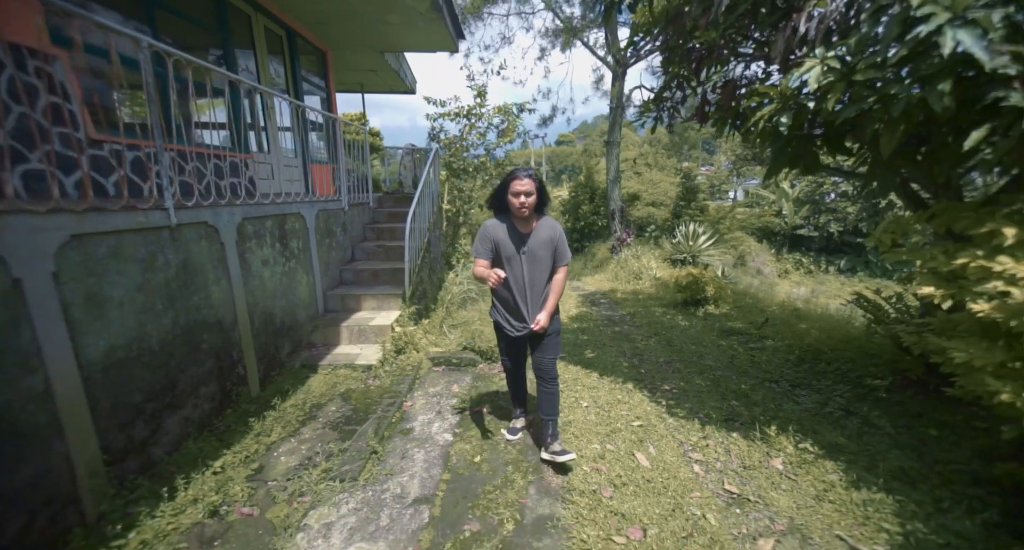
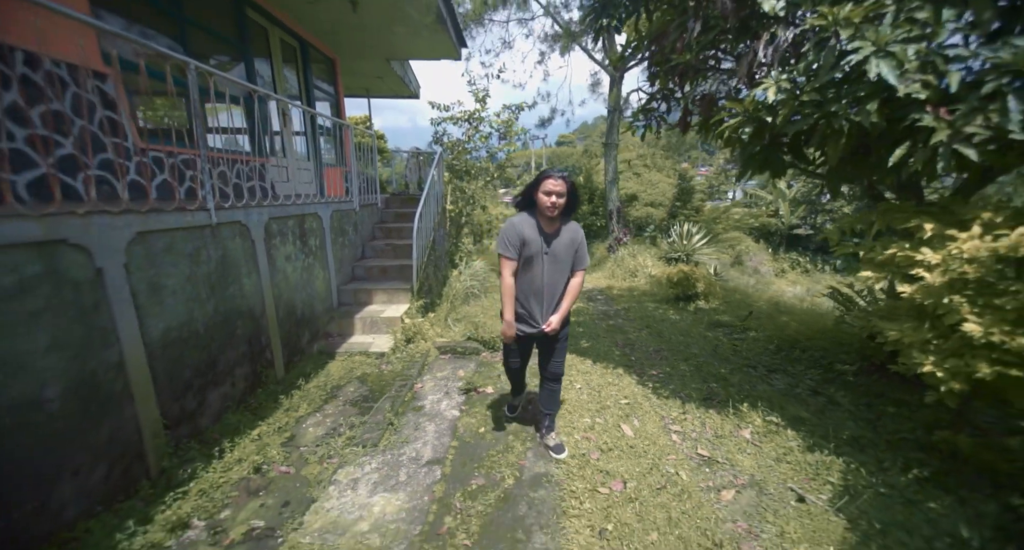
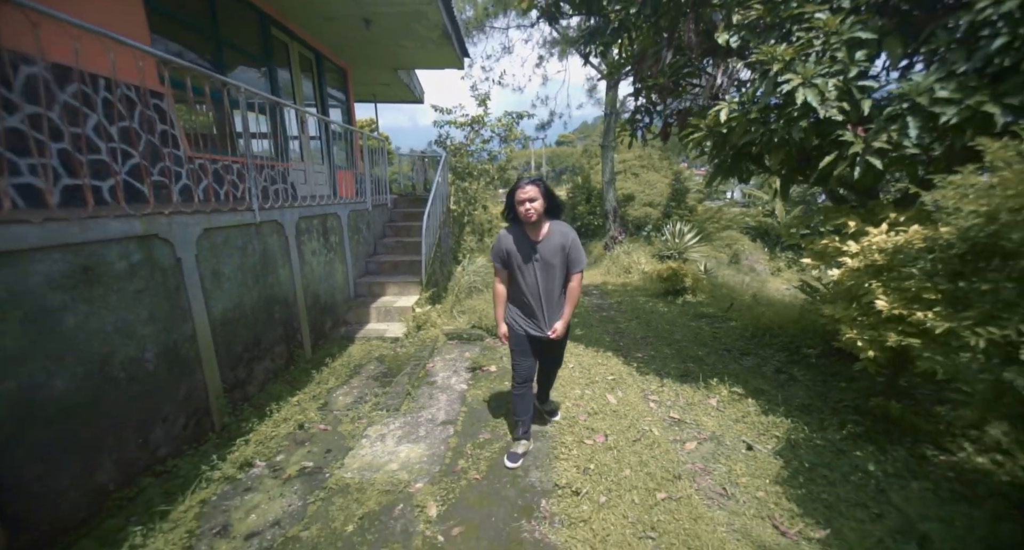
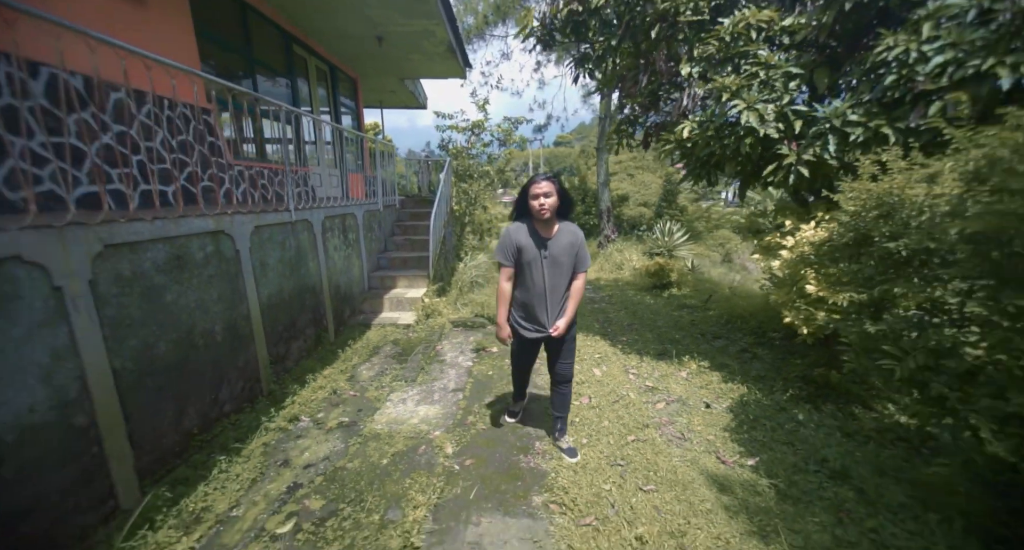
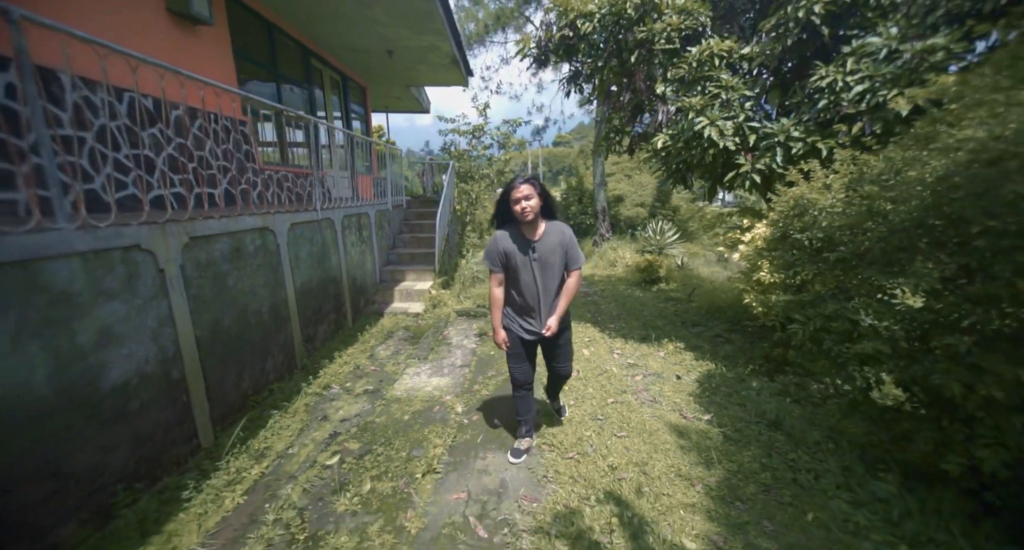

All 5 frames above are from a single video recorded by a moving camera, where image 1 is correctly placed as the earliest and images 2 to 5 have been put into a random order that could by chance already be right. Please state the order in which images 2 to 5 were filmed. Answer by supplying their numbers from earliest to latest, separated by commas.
2, 3, 4, 5
